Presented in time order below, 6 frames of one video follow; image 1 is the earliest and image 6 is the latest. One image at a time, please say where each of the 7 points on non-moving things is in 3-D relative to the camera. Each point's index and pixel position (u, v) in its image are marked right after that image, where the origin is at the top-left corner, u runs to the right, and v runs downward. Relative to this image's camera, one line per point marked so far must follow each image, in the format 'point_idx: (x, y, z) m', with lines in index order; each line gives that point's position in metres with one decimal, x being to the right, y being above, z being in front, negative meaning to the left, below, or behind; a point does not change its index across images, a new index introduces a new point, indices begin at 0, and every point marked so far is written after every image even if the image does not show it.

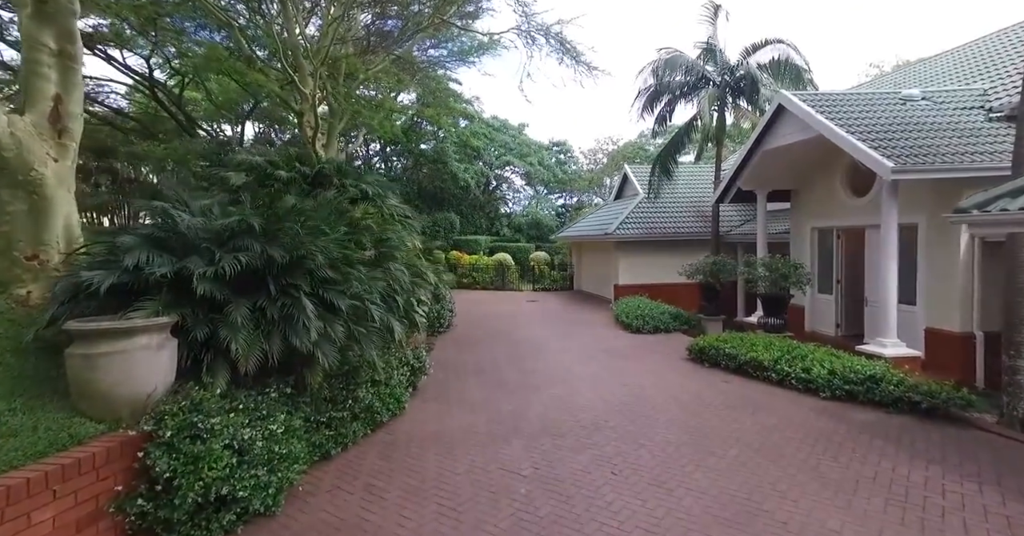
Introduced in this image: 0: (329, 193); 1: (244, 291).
0: (-2.7, +1.1, +7.2) m
1: (-2.2, -0.2, +4.1) m
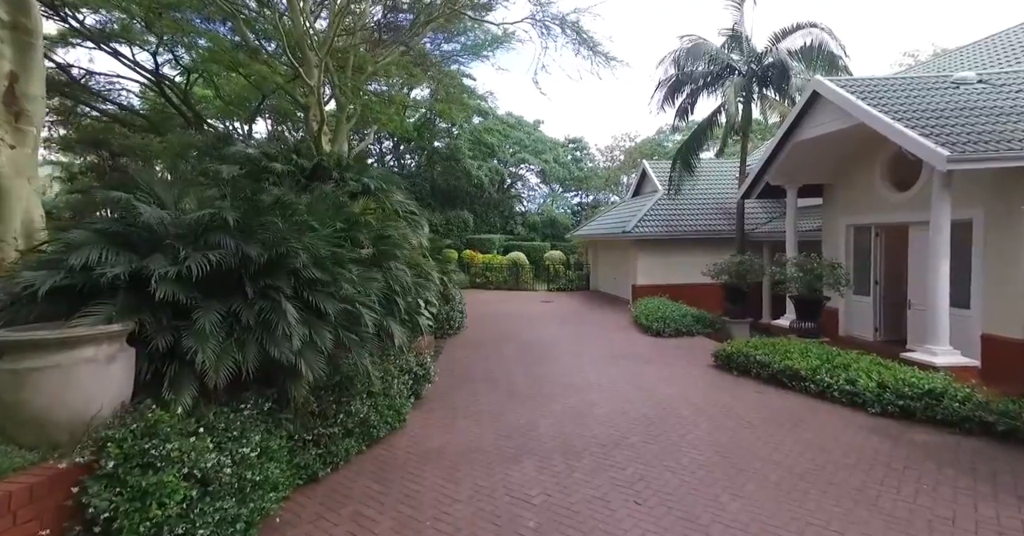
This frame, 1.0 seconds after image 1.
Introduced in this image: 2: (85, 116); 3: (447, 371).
0: (-2.5, +1.1, +6.8) m
1: (-2.2, -0.2, +3.7) m
2: (-11.9, +4.2, +13.8) m
3: (-1.1, -1.7, +8.2) m
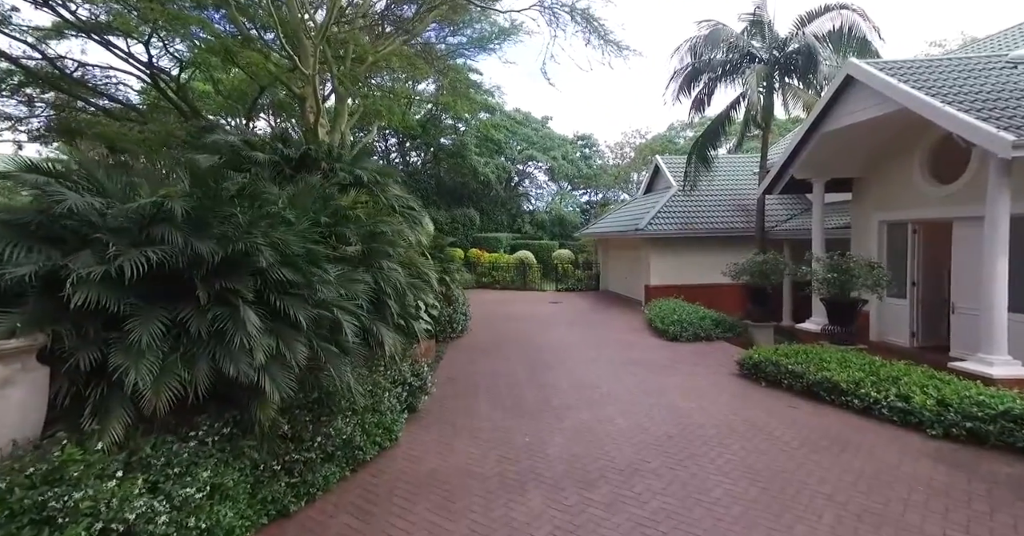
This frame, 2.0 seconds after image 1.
0: (-2.5, +1.1, +6.2) m
1: (-2.2, -0.2, +3.1) m
2: (-11.7, +4.2, +13.4) m
3: (-1.0, -1.7, +7.6) m
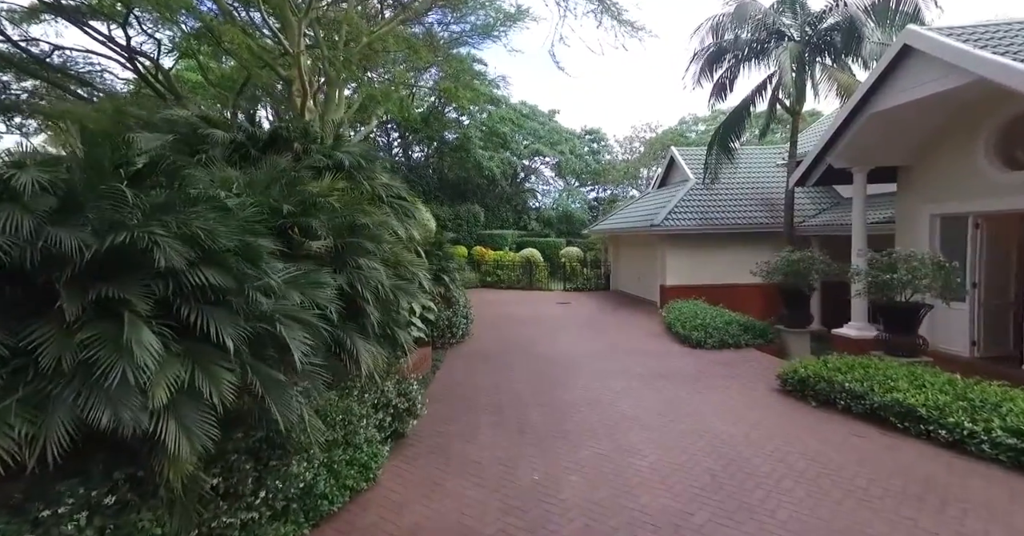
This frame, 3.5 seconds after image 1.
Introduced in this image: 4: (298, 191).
0: (-2.4, +1.1, +5.2) m
1: (-2.1, -0.2, +2.1) m
2: (-11.5, +4.3, +12.5) m
3: (-0.9, -1.7, +6.6) m
4: (-2.0, +0.7, +4.7) m
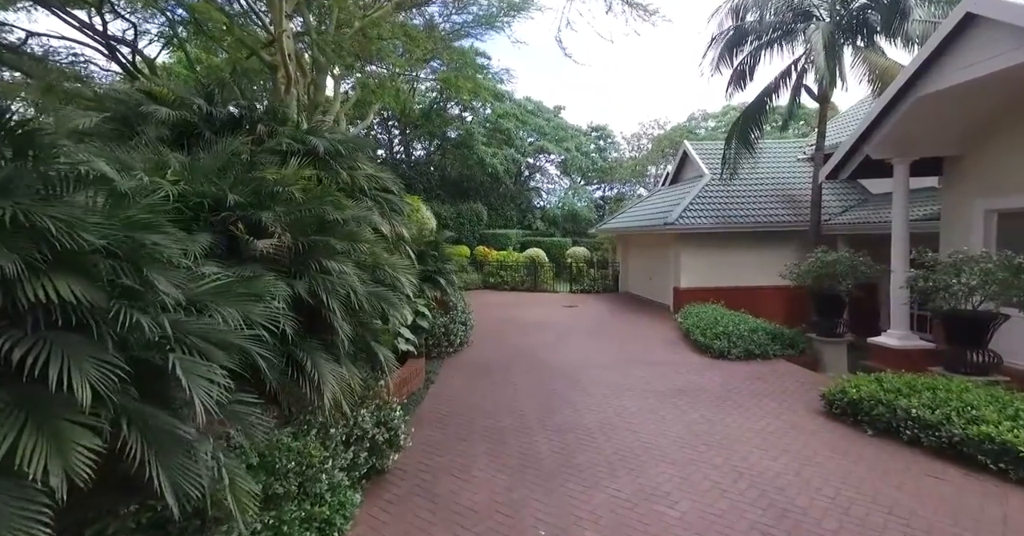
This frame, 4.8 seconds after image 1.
0: (-2.4, +1.1, +4.4) m
1: (-2.2, -0.2, +1.3) m
2: (-11.4, +4.3, +11.8) m
3: (-0.9, -1.7, +5.8) m
4: (-2.0, +0.7, +3.8) m
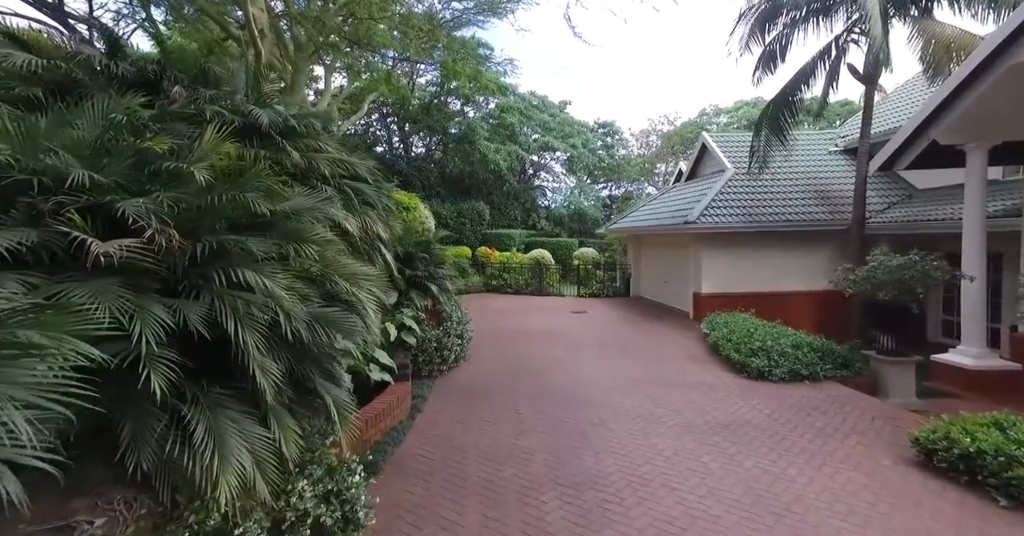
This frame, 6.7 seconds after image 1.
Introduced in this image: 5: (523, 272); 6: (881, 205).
0: (-2.4, +1.0, +3.2) m
1: (-2.2, -0.3, +0.1) m
2: (-11.4, +4.2, +10.6) m
3: (-0.9, -1.8, +4.5) m
4: (-2.0, +0.6, +2.6) m
5: (+0.4, -0.1, +19.7) m
6: (+7.8, +1.3, +10.5) m
